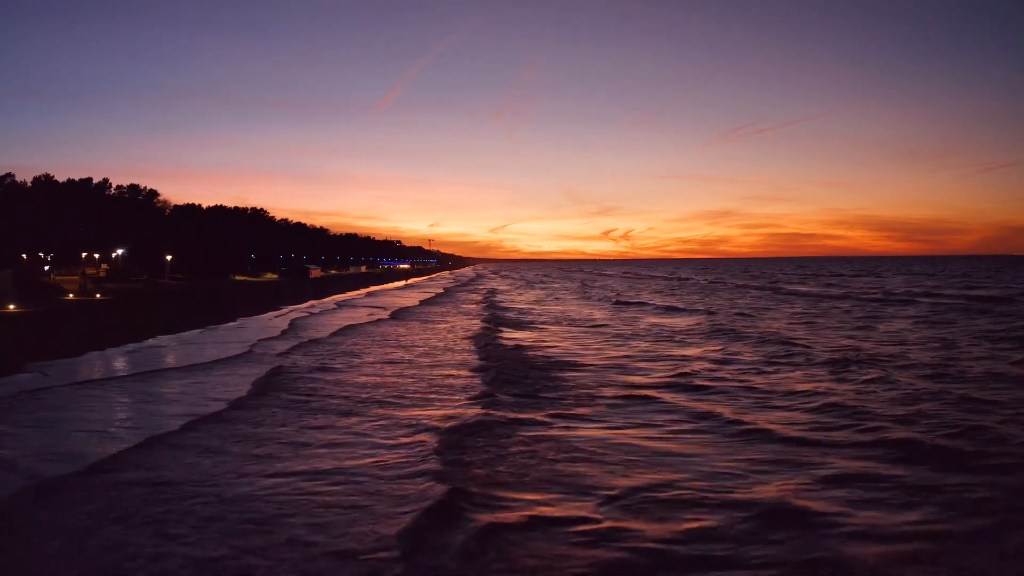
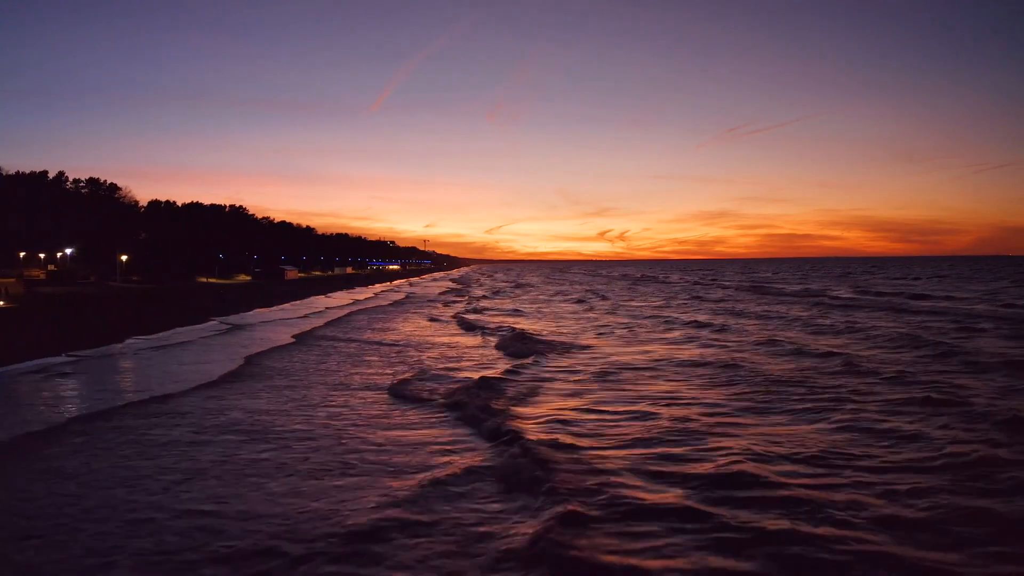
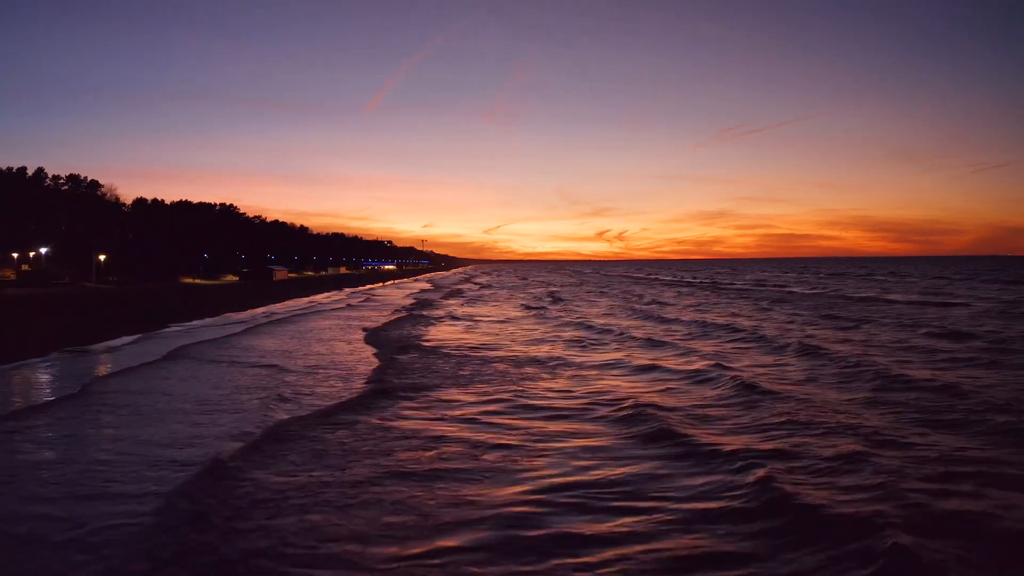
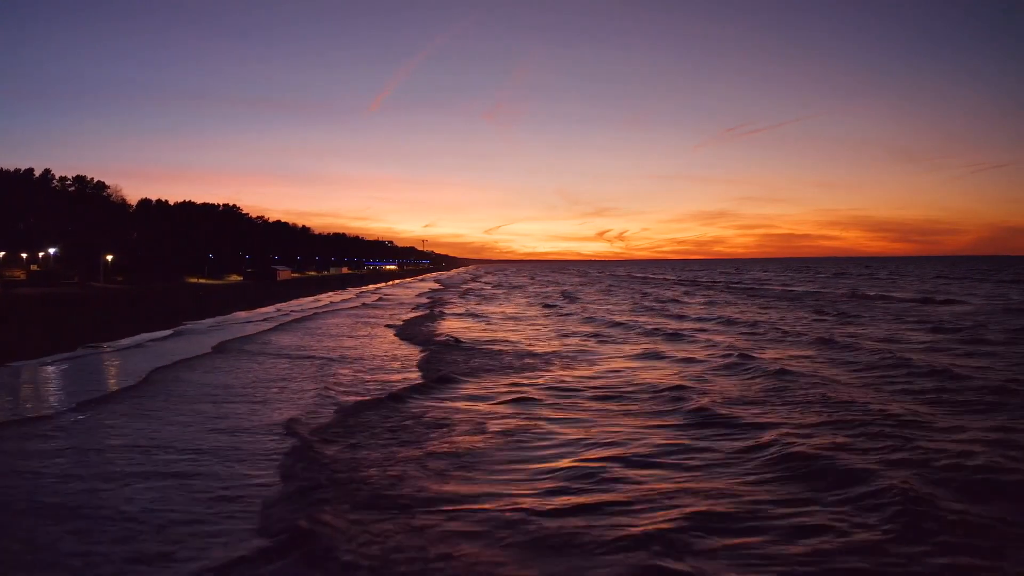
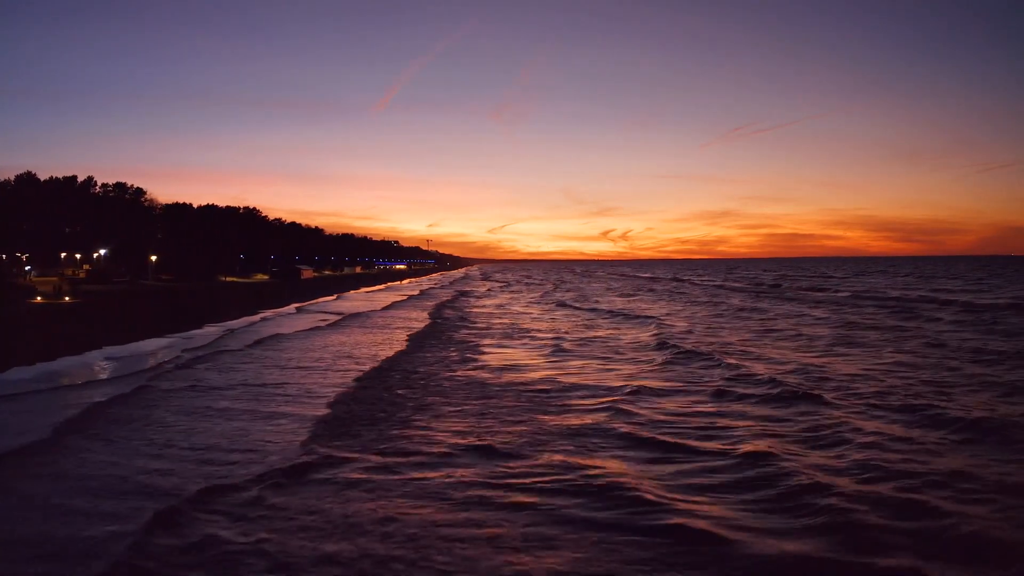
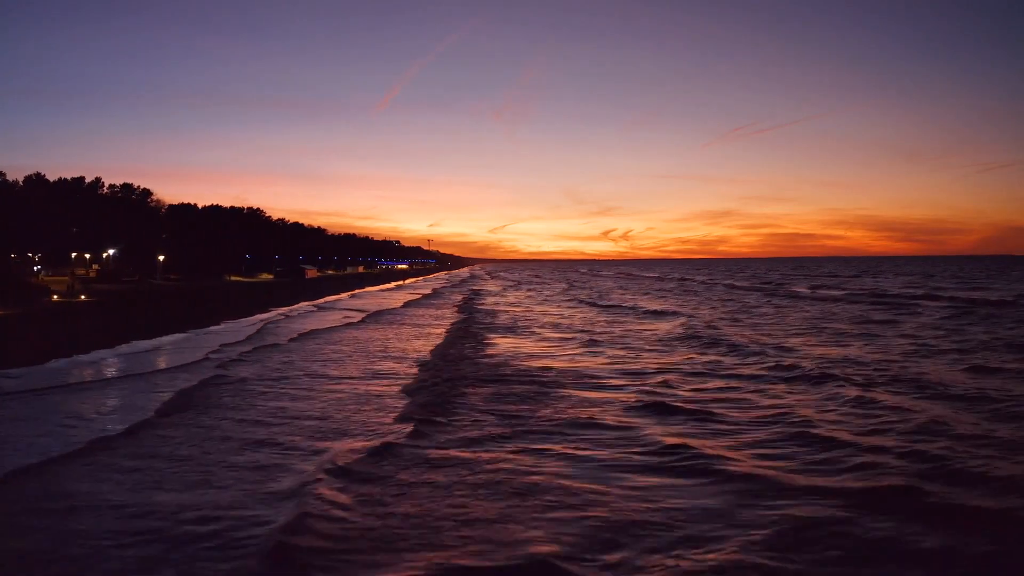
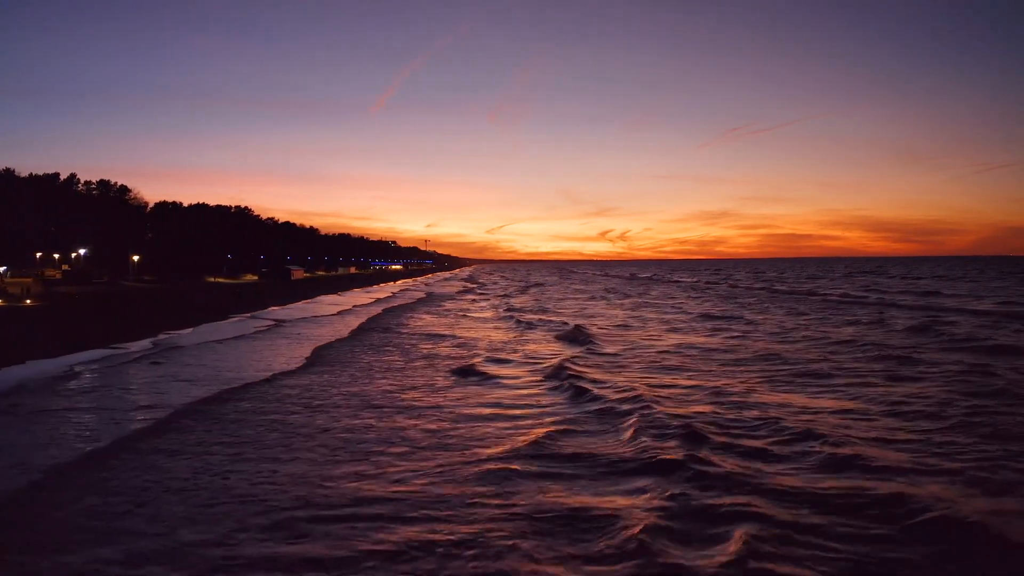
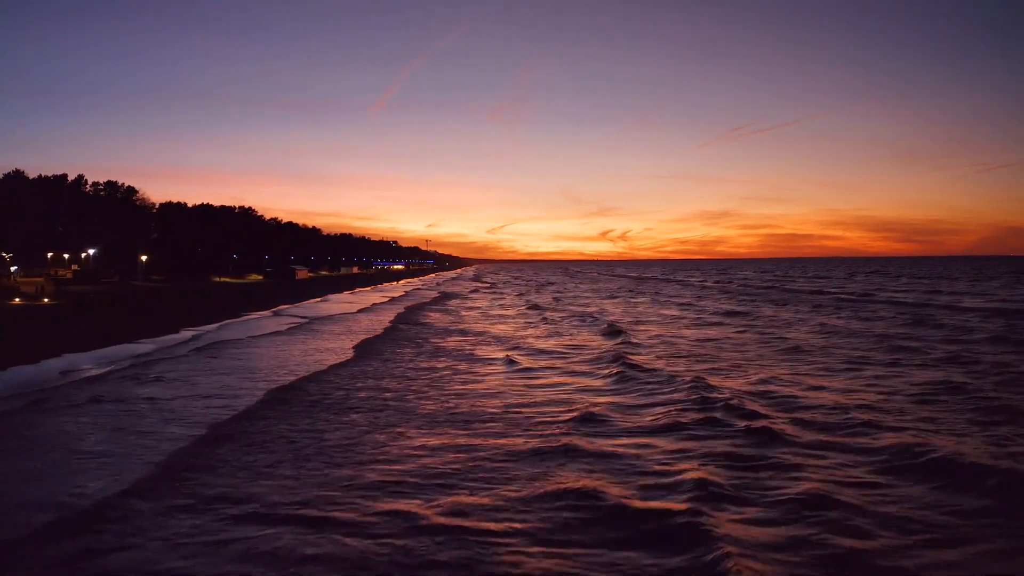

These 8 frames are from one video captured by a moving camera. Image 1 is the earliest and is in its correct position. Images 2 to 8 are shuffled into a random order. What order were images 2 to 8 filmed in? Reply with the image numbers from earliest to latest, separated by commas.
6, 5, 8, 7, 2, 4, 3
